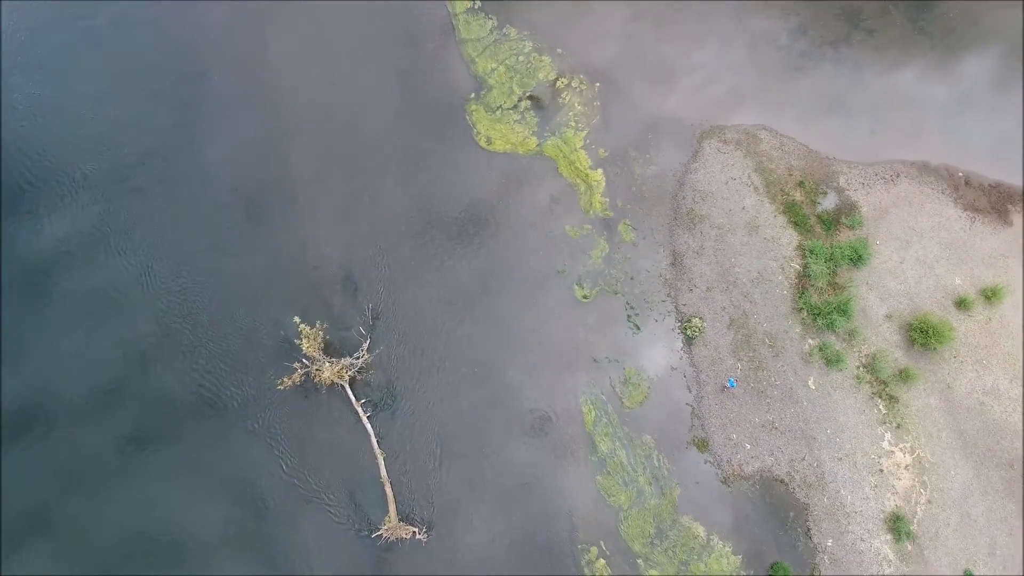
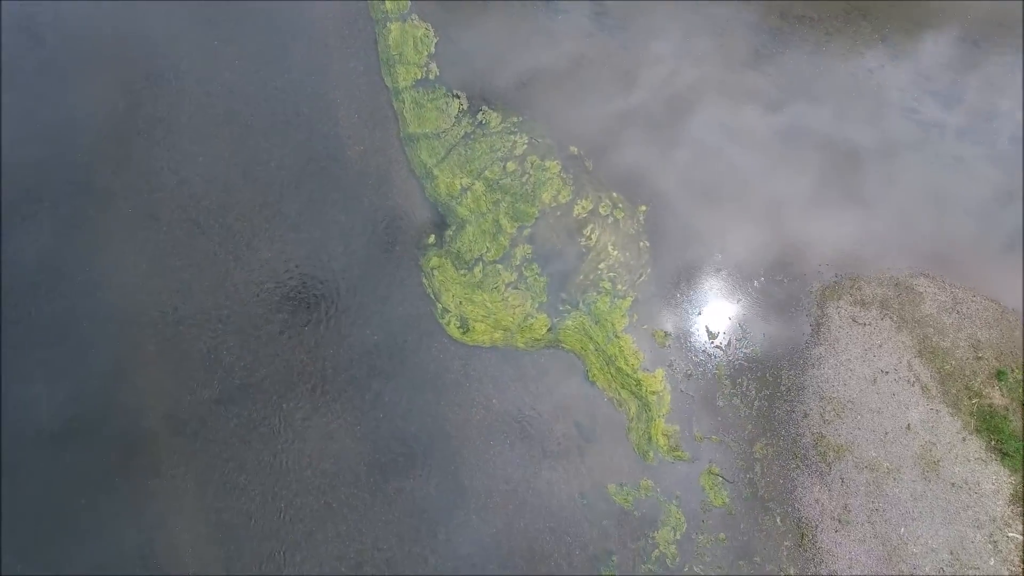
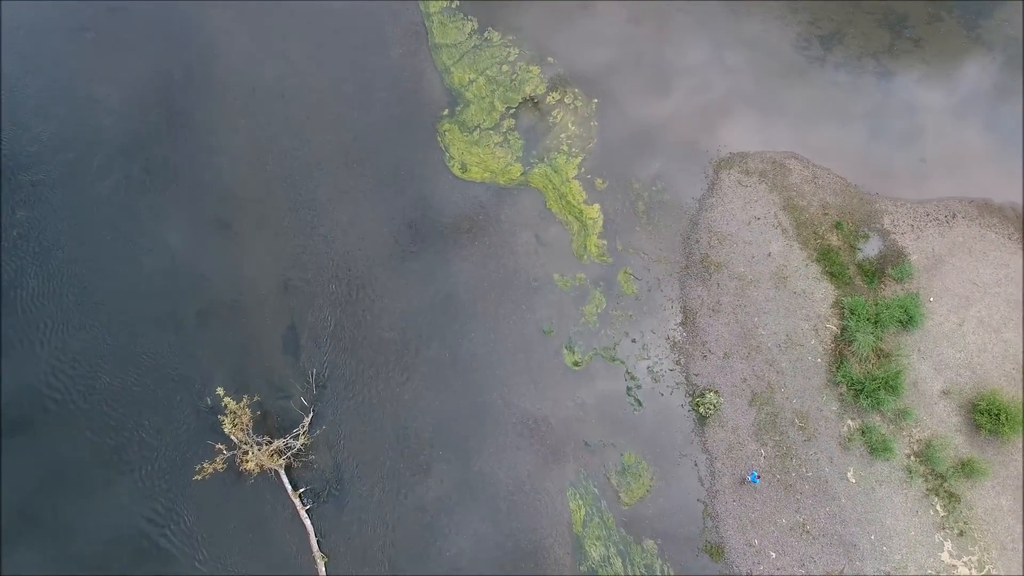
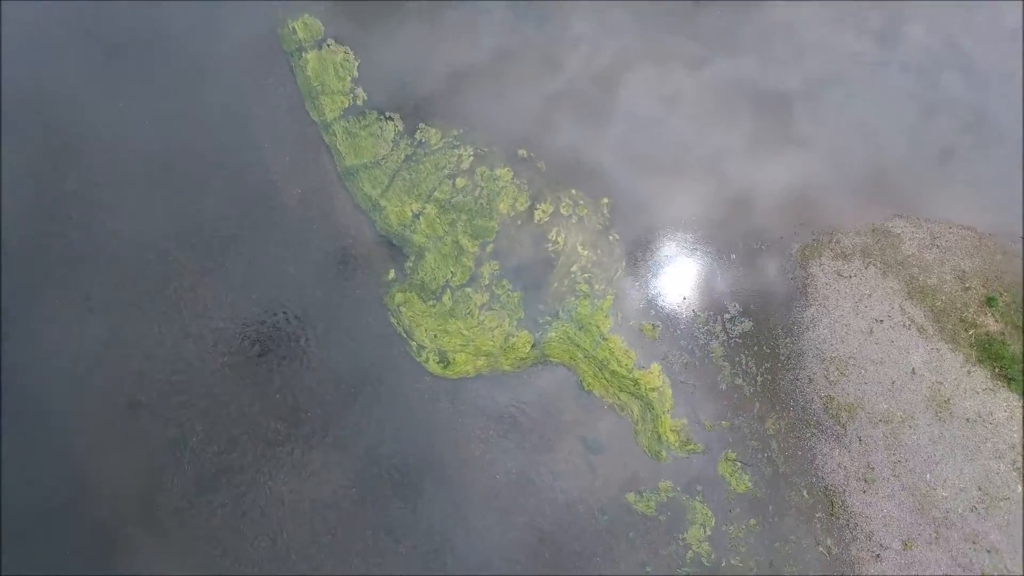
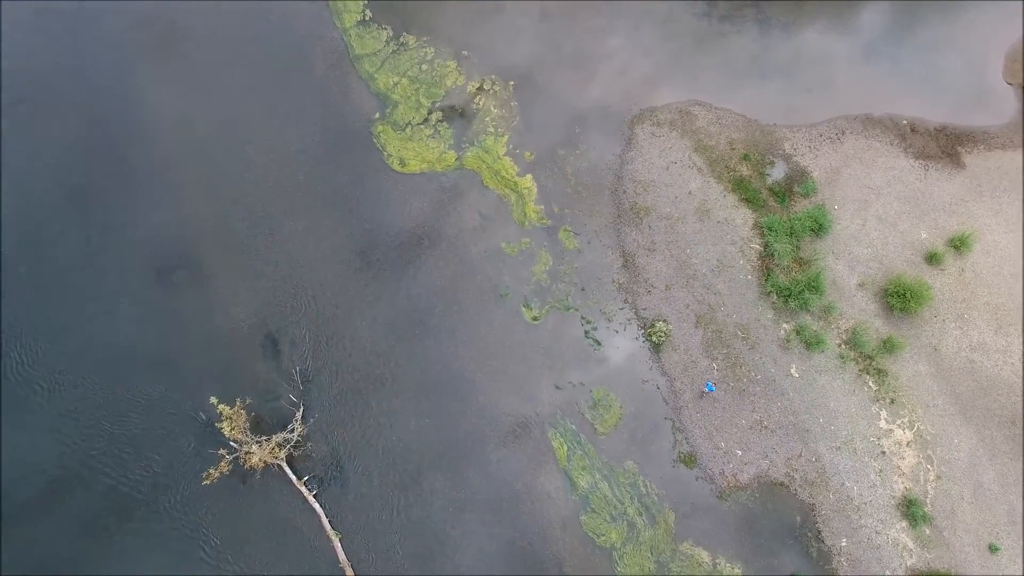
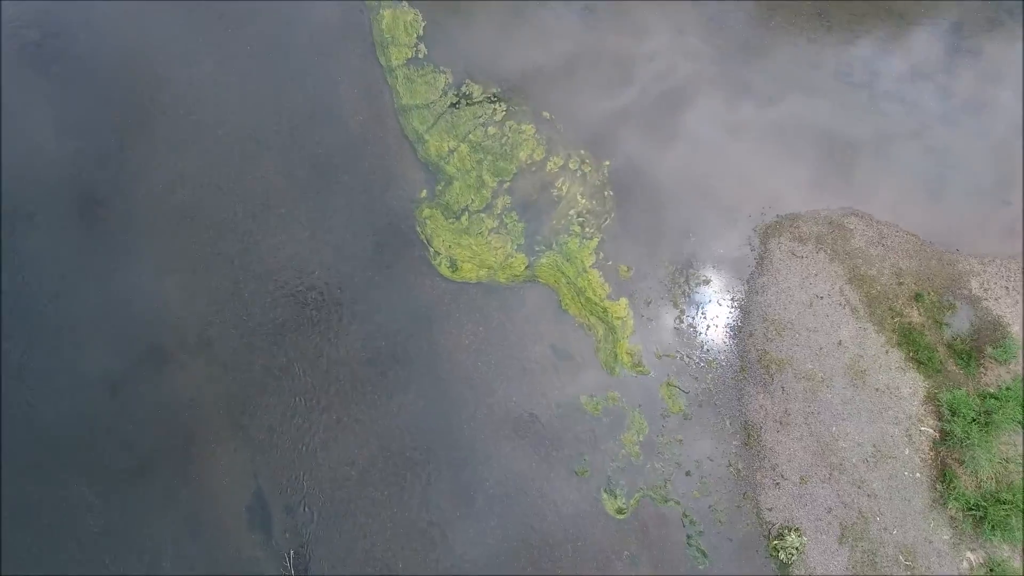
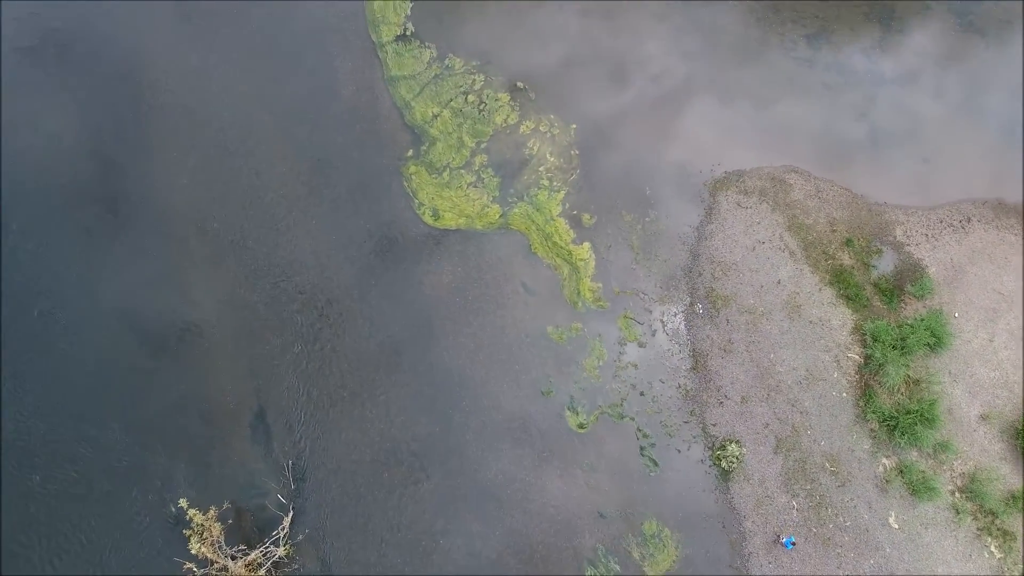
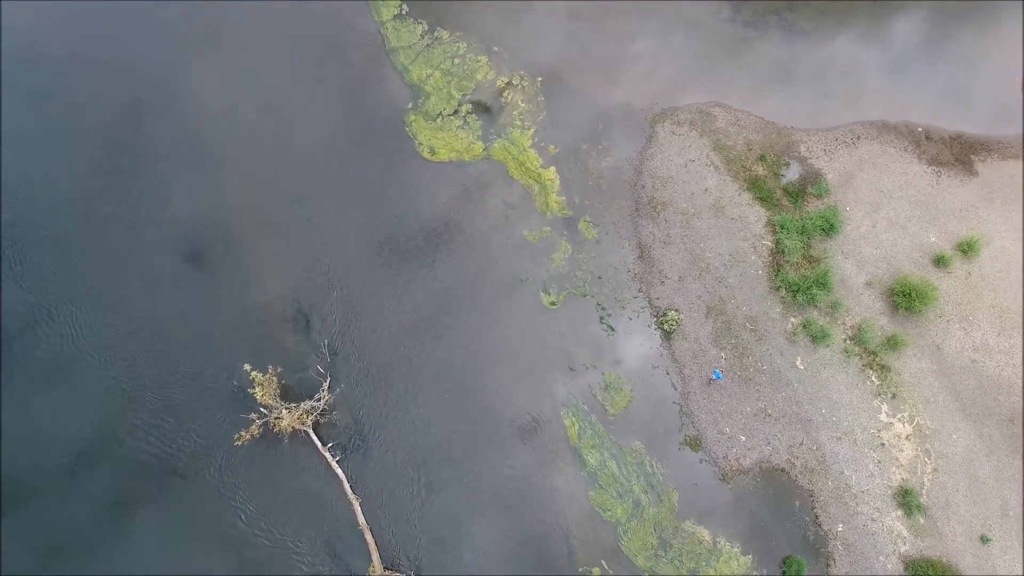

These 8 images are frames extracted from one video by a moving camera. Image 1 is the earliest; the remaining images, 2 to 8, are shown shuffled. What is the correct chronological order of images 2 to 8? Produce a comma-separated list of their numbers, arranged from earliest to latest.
8, 5, 3, 7, 6, 2, 4
